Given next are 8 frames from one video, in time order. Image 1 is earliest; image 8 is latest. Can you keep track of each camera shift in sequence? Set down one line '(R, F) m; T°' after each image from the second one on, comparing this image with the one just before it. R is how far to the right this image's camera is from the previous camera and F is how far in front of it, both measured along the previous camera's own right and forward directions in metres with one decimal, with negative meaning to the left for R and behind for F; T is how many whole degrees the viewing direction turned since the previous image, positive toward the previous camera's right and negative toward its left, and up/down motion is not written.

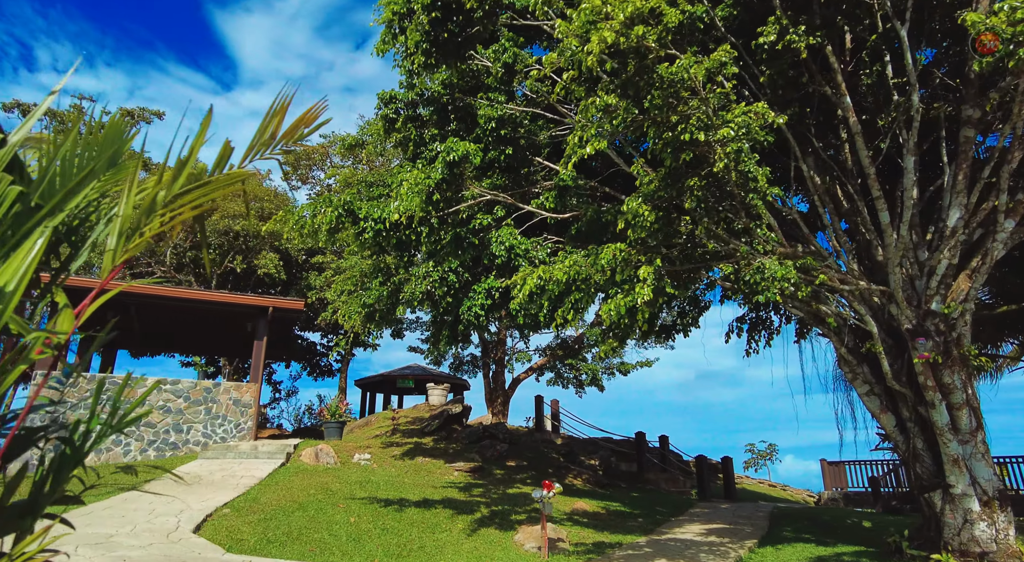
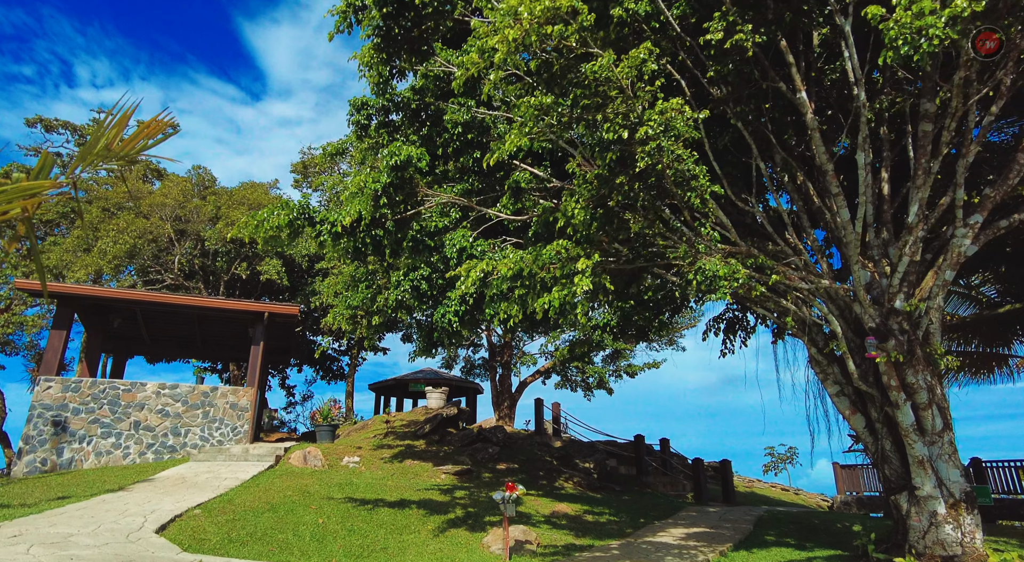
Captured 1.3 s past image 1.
(+1.1, 0.0) m; -2°
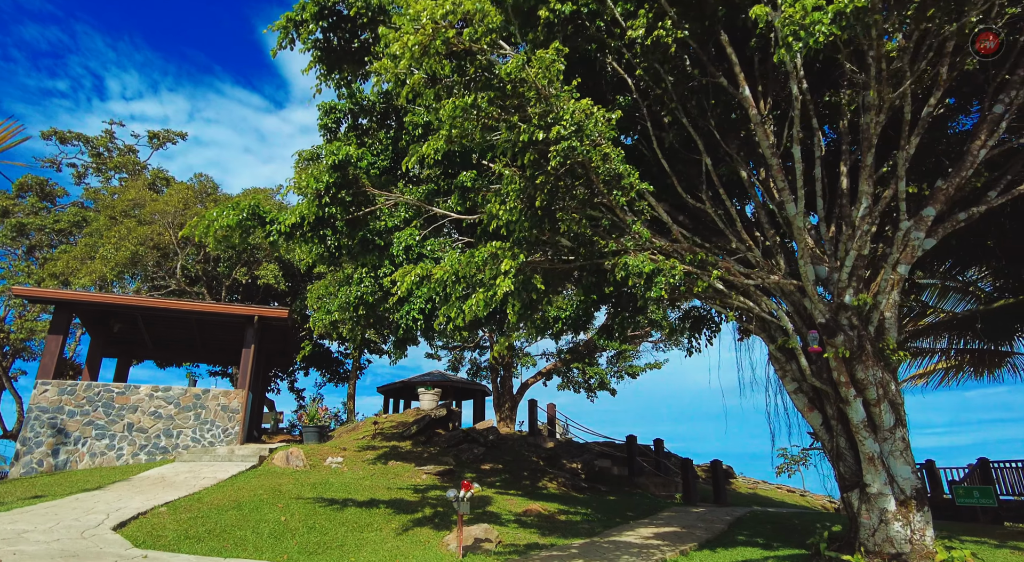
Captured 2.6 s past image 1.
(+1.1, -0.1) m; -2°
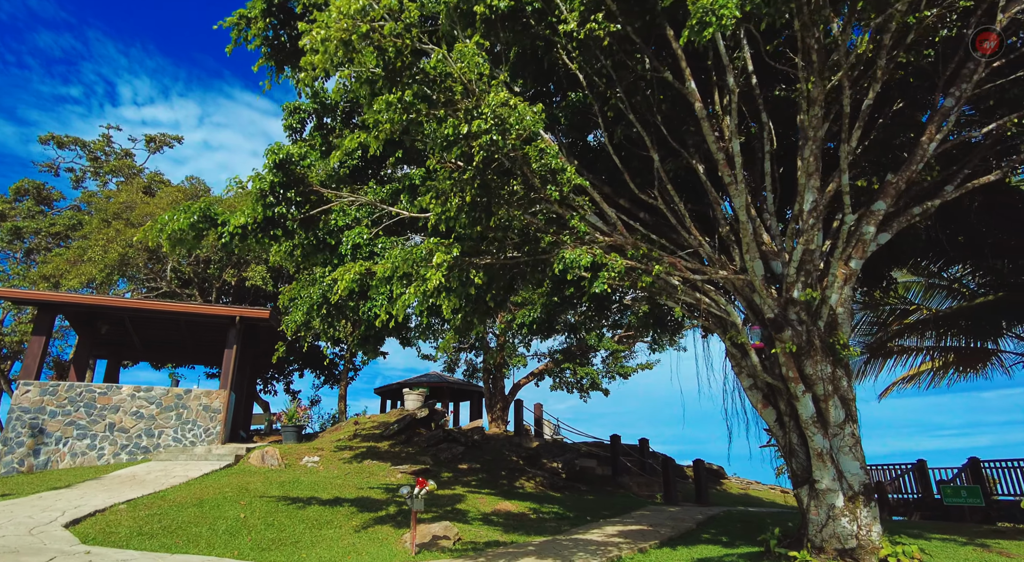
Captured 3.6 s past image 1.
(+0.9, 0.0) m; -1°
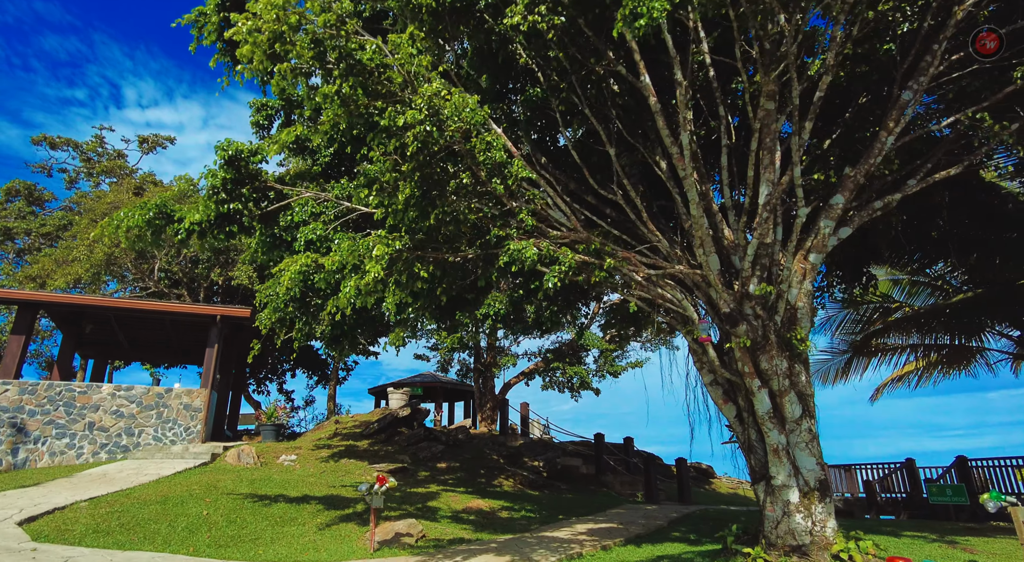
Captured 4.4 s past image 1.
(+0.7, +0.1) m; 0°
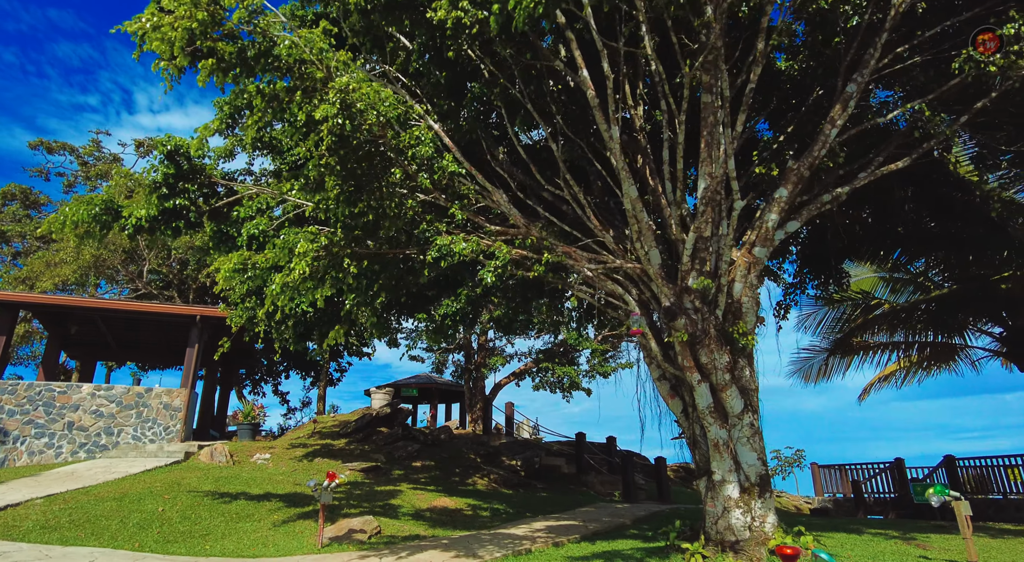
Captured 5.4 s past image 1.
(+1.0, 0.0) m; -1°
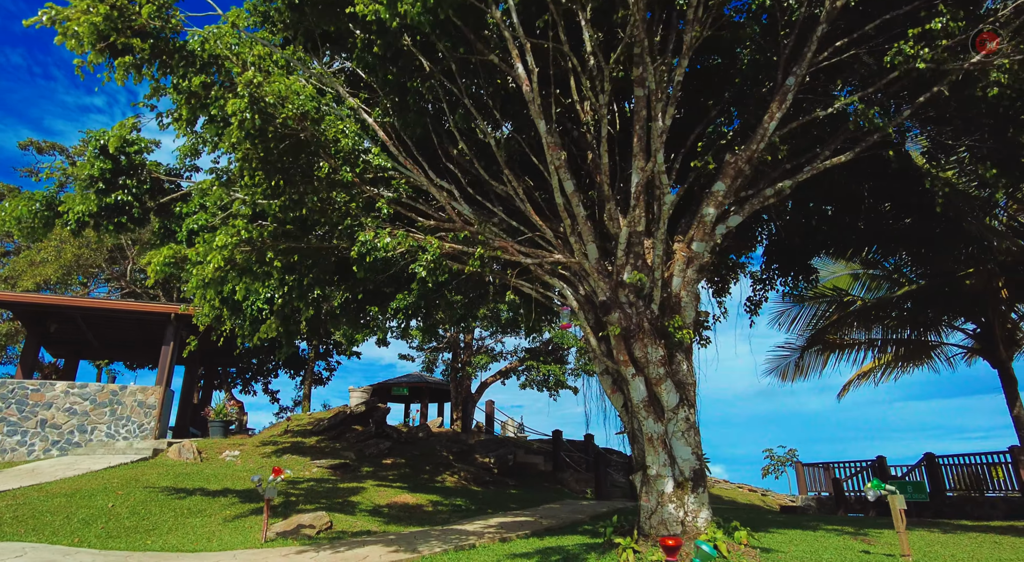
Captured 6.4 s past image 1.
(+1.0, 0.0) m; 0°
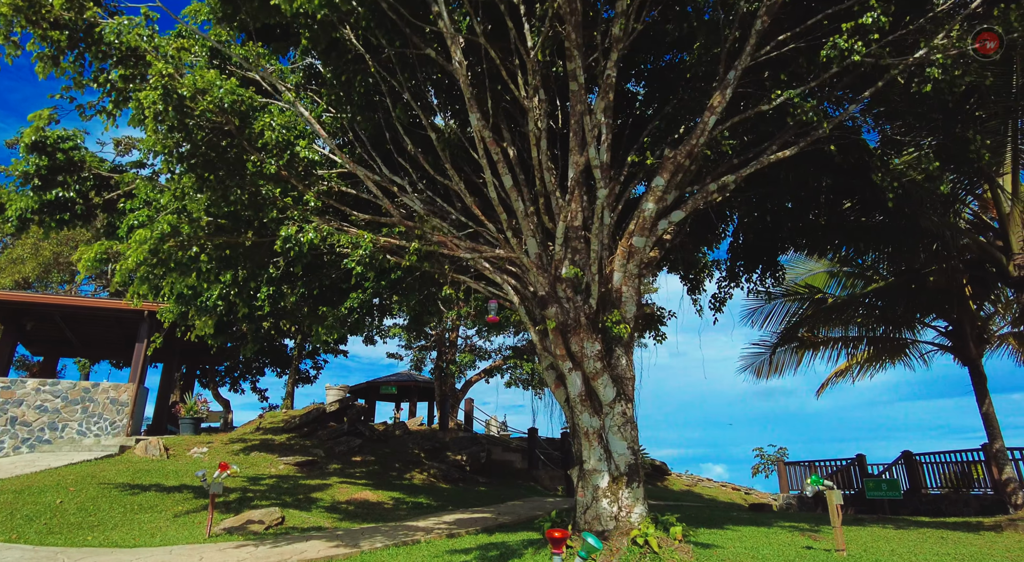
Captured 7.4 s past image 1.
(+0.9, 0.0) m; 0°
